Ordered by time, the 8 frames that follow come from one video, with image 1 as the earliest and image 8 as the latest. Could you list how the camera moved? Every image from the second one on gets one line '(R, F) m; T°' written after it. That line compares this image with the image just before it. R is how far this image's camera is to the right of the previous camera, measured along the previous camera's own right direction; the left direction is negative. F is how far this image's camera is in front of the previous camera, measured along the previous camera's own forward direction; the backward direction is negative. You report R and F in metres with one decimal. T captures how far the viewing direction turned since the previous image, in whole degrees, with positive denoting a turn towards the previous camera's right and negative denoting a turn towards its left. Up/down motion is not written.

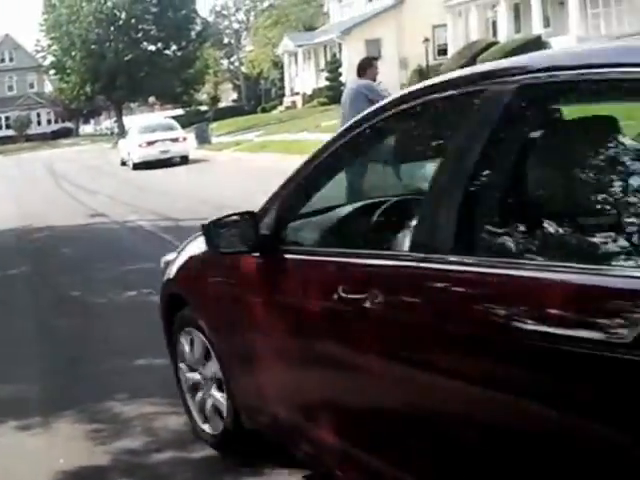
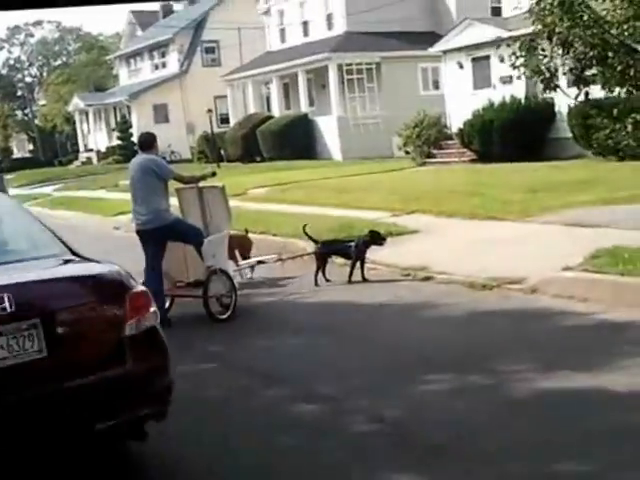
(-1.2, -4.5) m; +17°
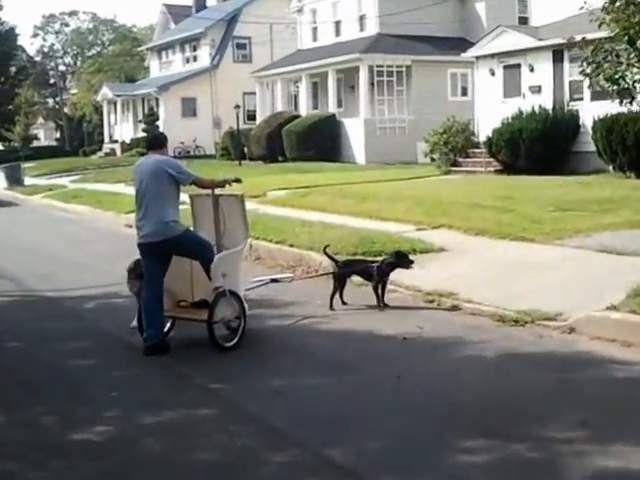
(+0.1, +1.0) m; -2°
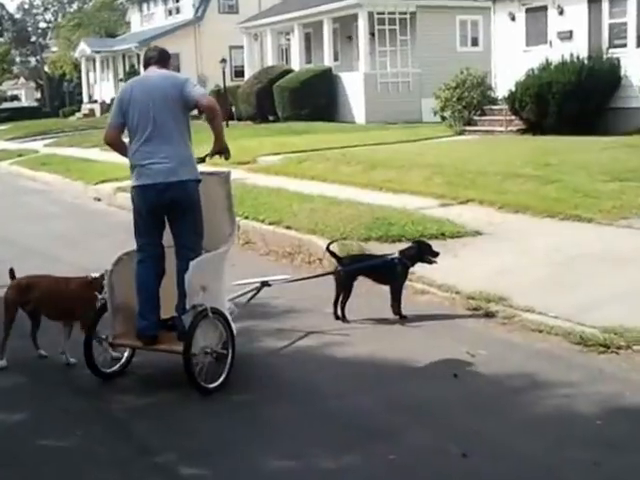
(-0.2, +2.7) m; +1°
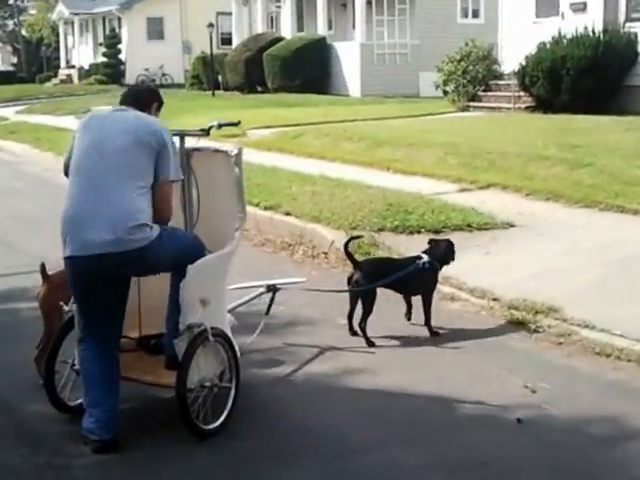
(-0.3, +1.5) m; +1°
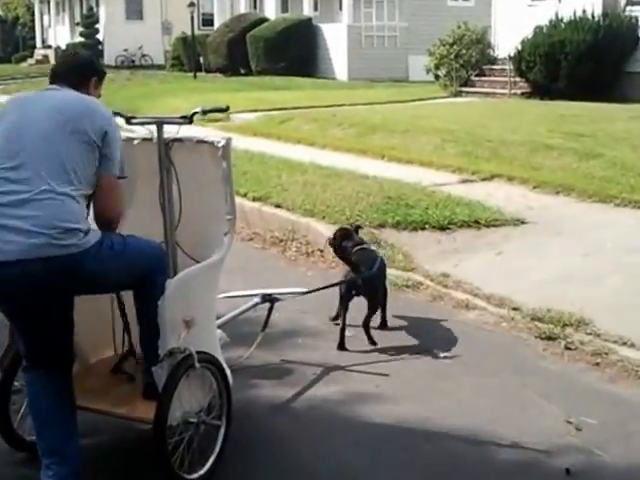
(-0.2, +0.9) m; +2°
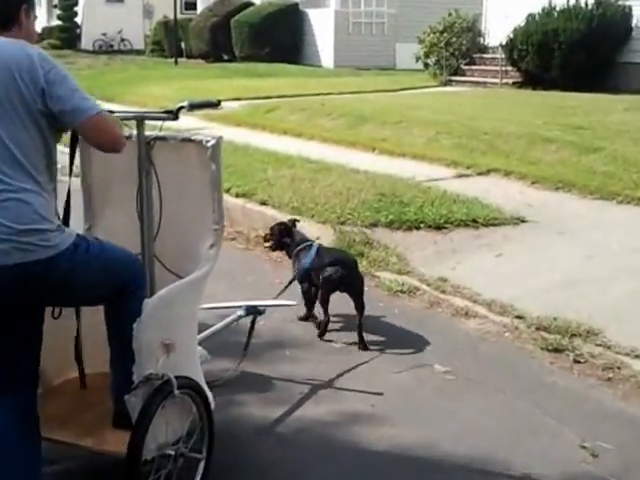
(0.0, +0.4) m; +1°
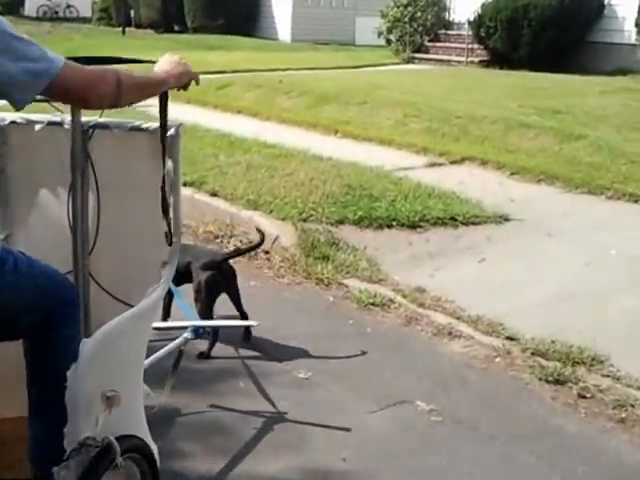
(0.0, +1.0) m; +4°
